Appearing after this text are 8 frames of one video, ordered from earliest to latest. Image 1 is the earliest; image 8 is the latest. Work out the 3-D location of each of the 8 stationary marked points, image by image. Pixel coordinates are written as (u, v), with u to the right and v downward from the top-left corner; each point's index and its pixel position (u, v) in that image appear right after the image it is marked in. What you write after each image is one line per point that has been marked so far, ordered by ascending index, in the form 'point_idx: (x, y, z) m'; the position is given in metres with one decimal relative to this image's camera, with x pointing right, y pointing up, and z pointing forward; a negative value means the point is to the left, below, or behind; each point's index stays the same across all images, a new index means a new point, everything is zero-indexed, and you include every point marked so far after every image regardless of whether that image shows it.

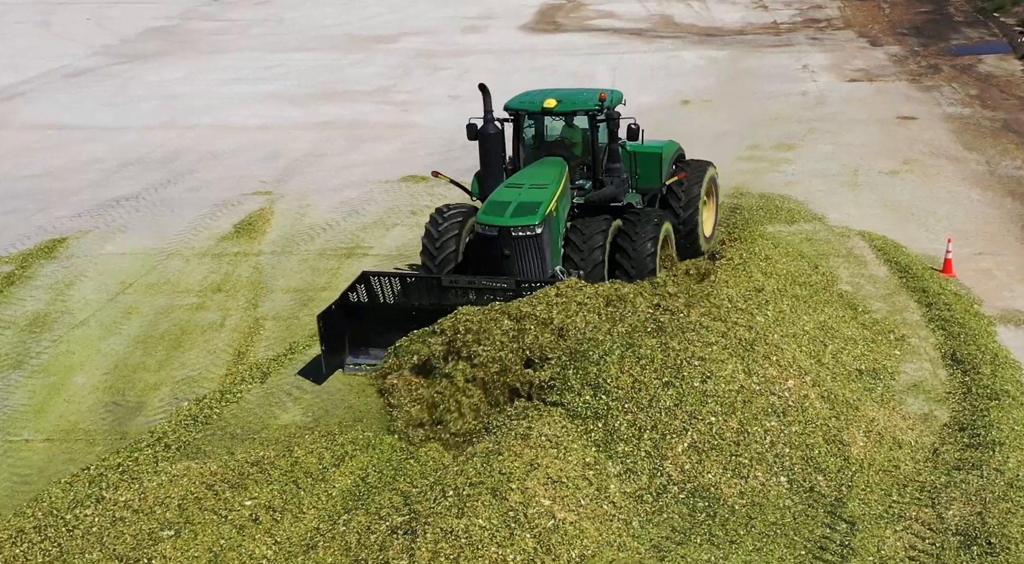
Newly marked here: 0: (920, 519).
0: (+2.7, -1.6, +7.3) m
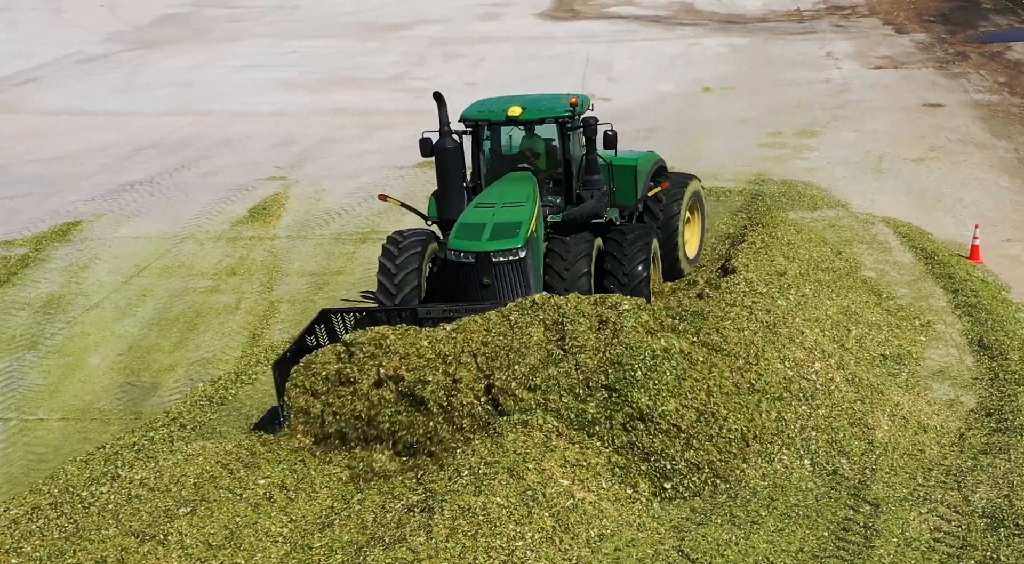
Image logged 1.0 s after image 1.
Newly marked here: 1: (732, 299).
0: (+2.8, -1.4, +7.1) m
1: (+1.8, -0.2, +8.9) m
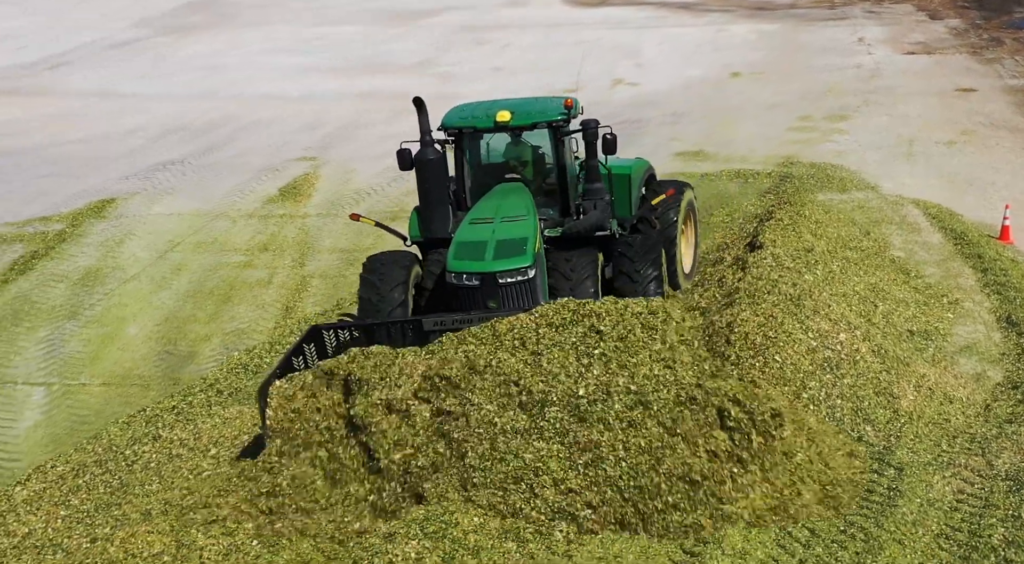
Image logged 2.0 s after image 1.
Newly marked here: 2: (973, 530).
0: (+3.0, -1.2, +7.2) m
1: (+2.0, +0.1, +9.0) m
2: (+2.7, -1.4, +6.5) m
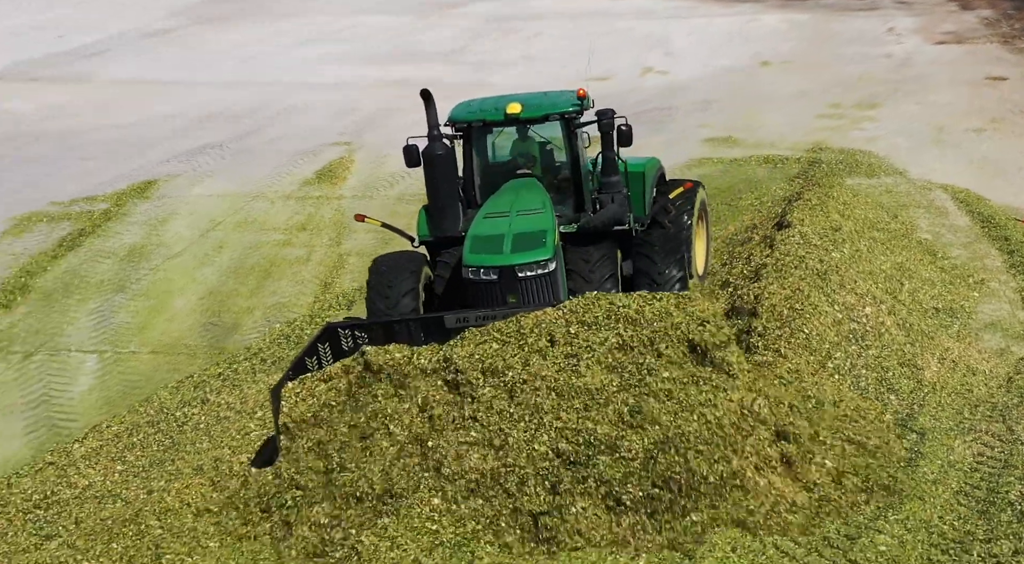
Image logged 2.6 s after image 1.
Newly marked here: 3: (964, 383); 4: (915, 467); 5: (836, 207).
0: (+3.2, -1.0, +7.4) m
1: (+2.3, +0.3, +9.3) m
2: (+2.9, -1.2, +6.7) m
3: (+3.3, -0.7, +8.1) m
4: (+2.5, -1.2, +6.9) m
5: (+3.1, +0.7, +10.5) m
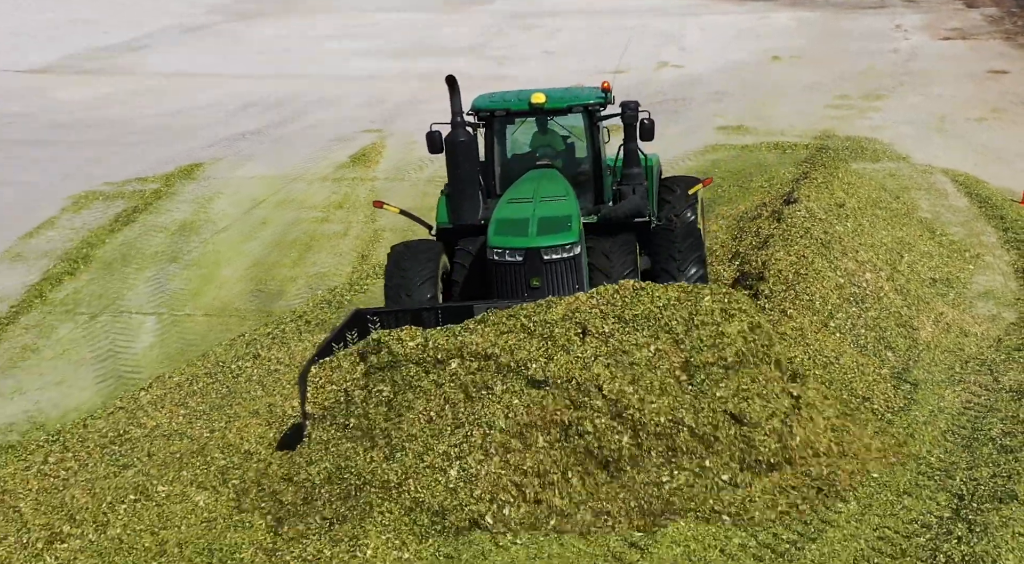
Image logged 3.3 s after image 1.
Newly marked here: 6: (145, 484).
0: (+3.4, -0.7, +8.0) m
1: (+2.5, +0.5, +9.9) m
2: (+3.1, -1.0, +7.3) m
3: (+3.5, -0.5, +8.8) m
4: (+2.7, -0.9, +7.5) m
5: (+3.3, +1.0, +11.2) m
6: (-2.4, -1.3, +7.1) m
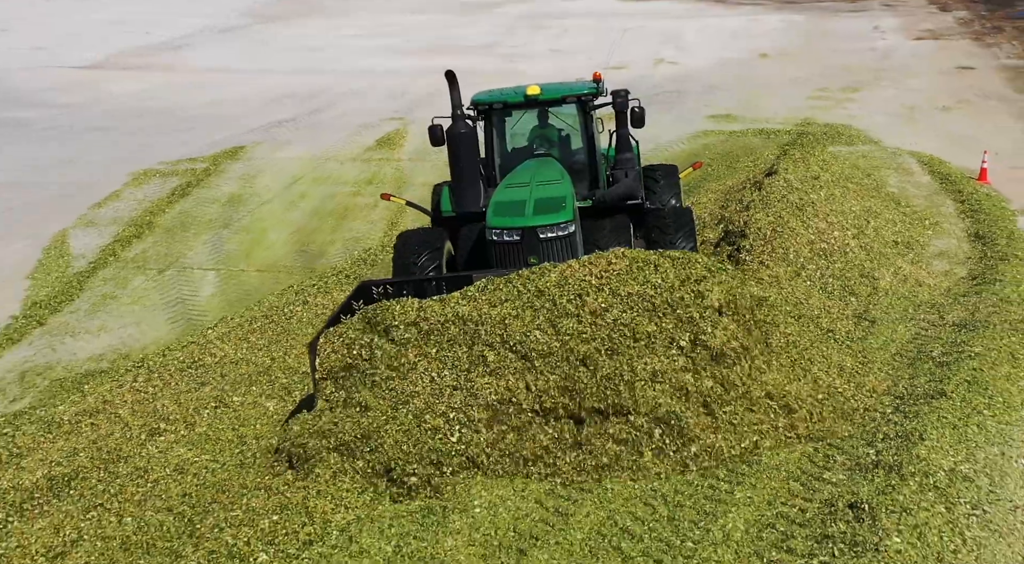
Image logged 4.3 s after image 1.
0: (+3.5, -0.3, +9.4) m
1: (+2.6, +0.9, +11.3) m
2: (+3.2, -0.5, +8.7) m
3: (+3.7, -0.1, +10.1) m
4: (+2.8, -0.5, +8.9) m
5: (+3.5, +1.3, +12.6) m
6: (-2.2, -0.9, +8.5) m
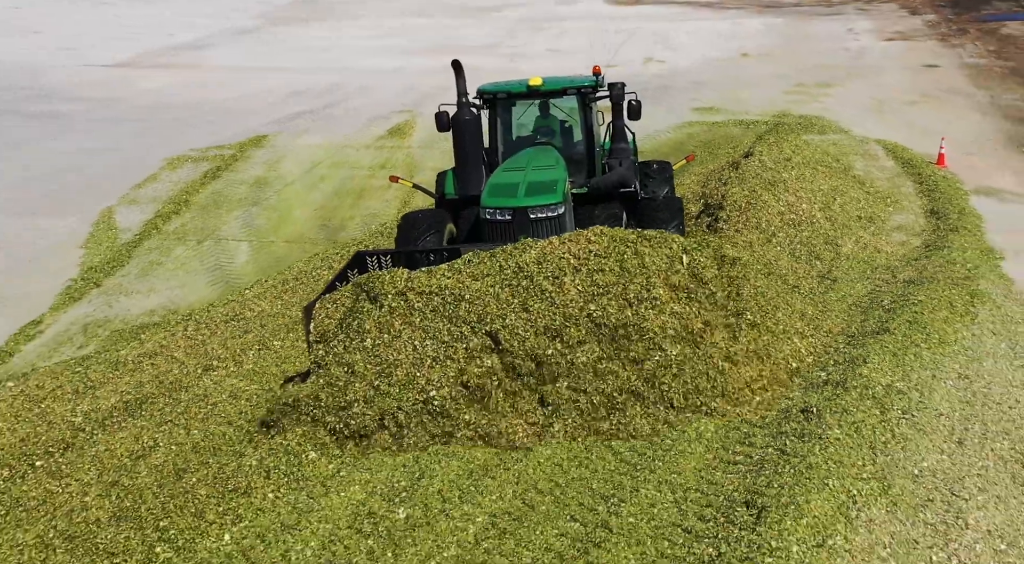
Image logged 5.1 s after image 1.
0: (+3.6, 0.0, +10.7) m
1: (+2.7, +1.2, +12.6) m
2: (+3.3, -0.2, +10.0) m
3: (+3.7, +0.3, +11.4) m
4: (+2.9, -0.1, +10.2) m
5: (+3.5, +1.7, +13.9) m
6: (-2.2, -0.5, +9.7) m
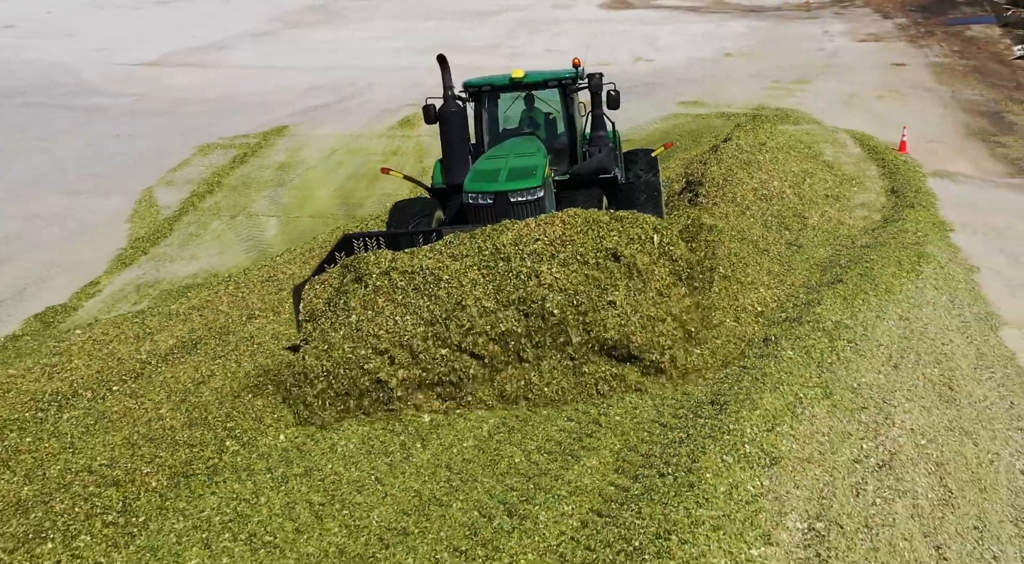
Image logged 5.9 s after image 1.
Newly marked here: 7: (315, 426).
0: (+3.6, +0.4, +12.1) m
1: (+2.7, +1.6, +14.0) m
2: (+3.3, +0.2, +11.4) m
3: (+3.7, +0.6, +12.8) m
4: (+2.9, +0.3, +11.6) m
5: (+3.5, +2.0, +15.3) m
6: (-2.1, -0.1, +11.1) m
7: (-1.5, -1.1, +8.4) m
